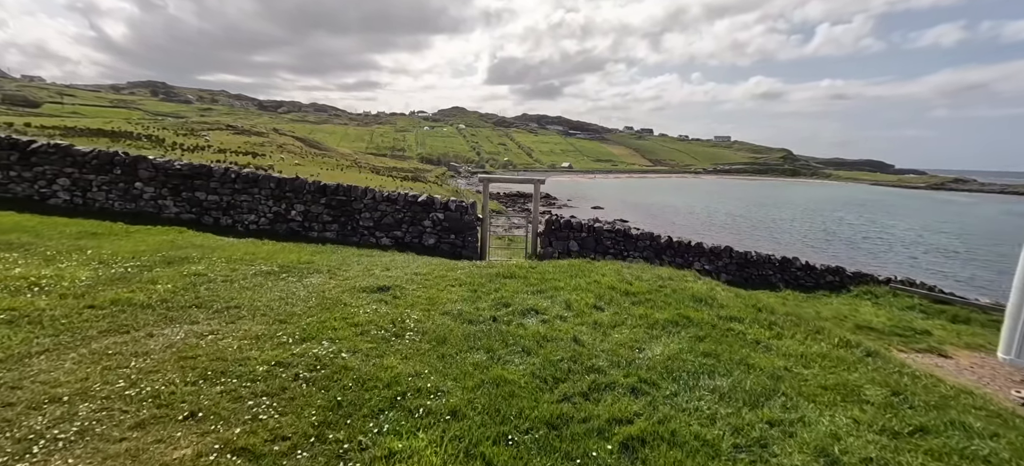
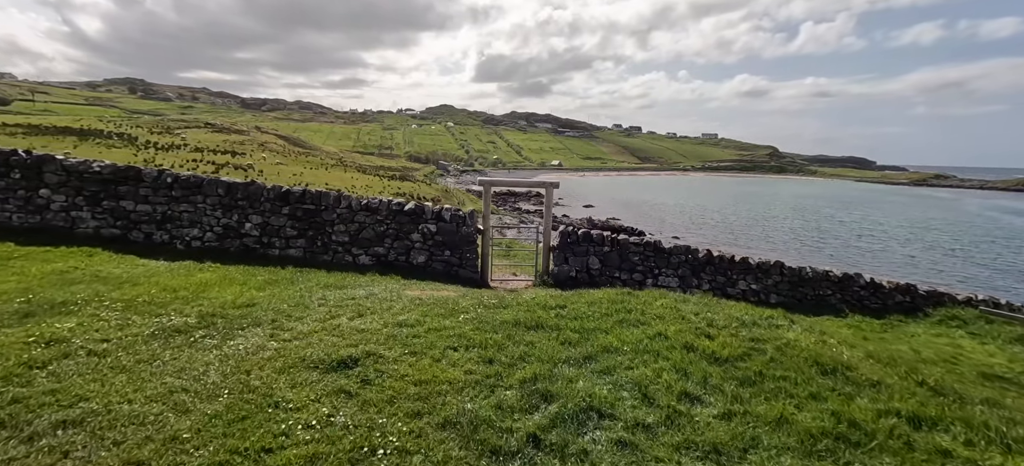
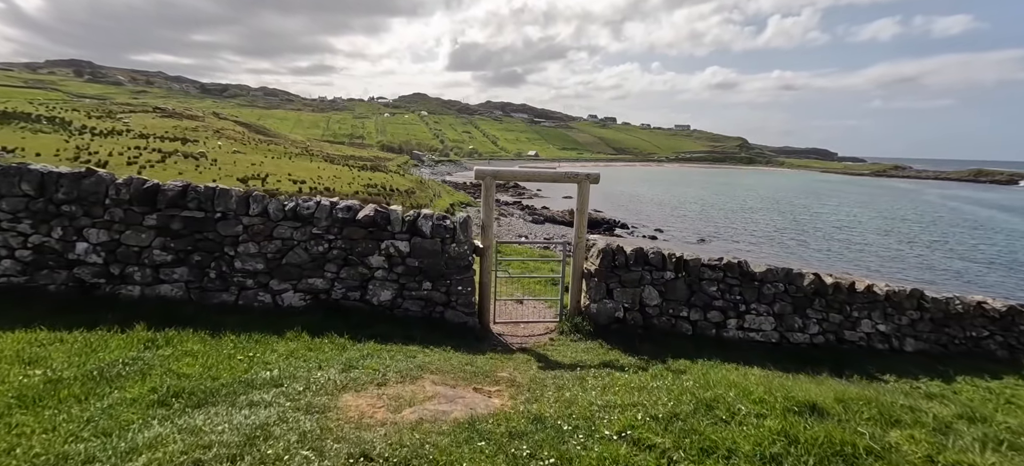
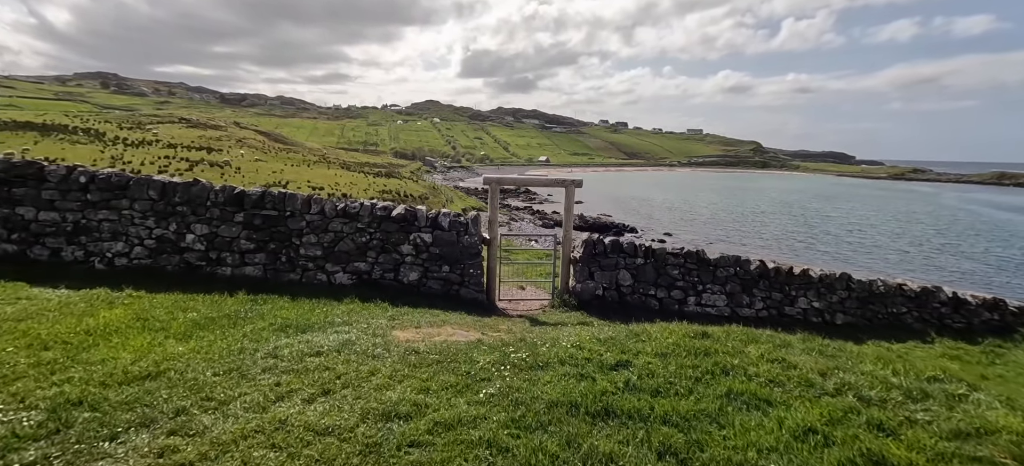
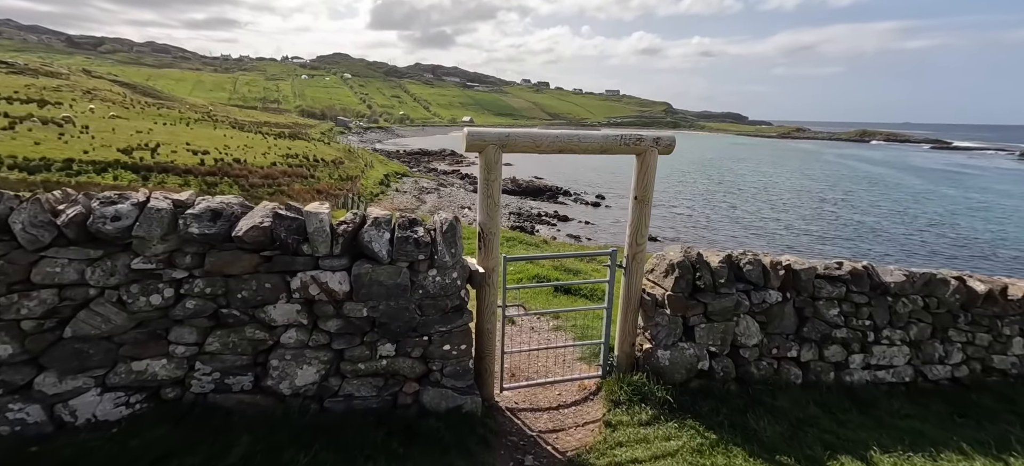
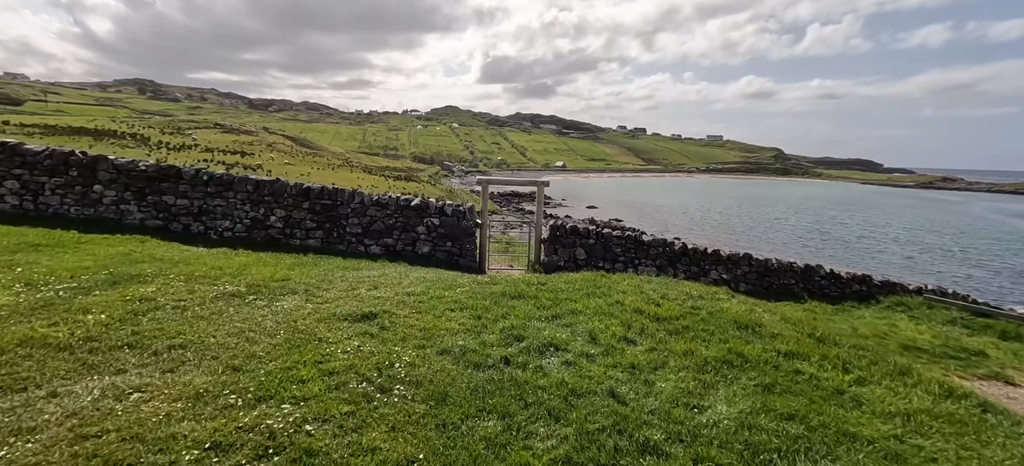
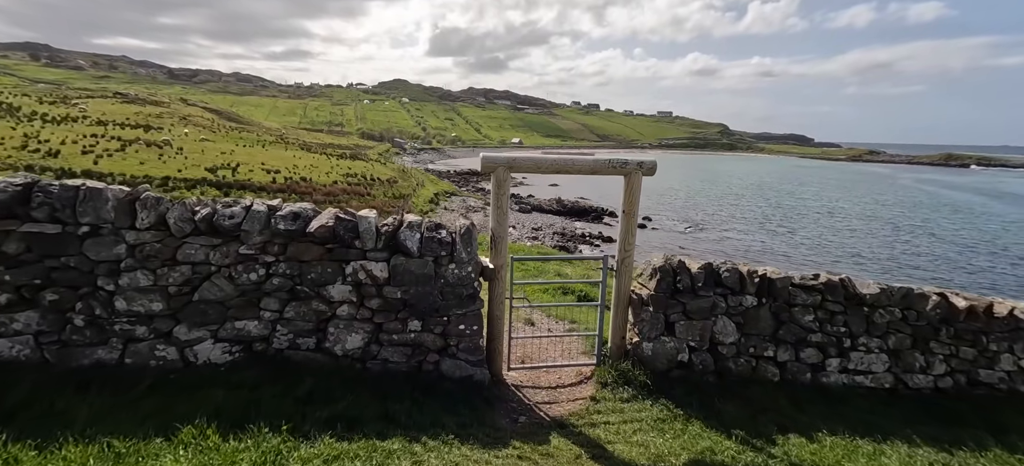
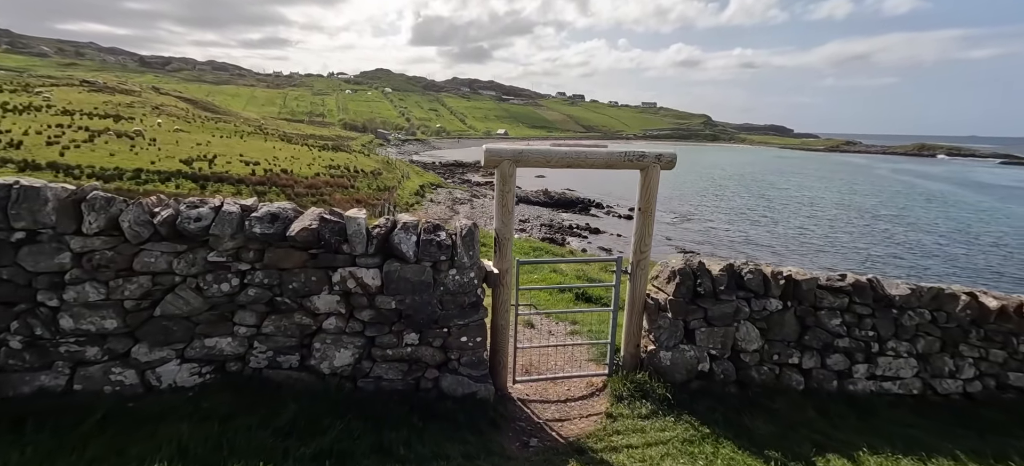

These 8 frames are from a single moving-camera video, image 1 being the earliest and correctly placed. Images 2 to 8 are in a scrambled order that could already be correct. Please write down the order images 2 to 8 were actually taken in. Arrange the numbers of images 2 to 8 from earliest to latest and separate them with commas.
6, 2, 4, 3, 7, 8, 5
